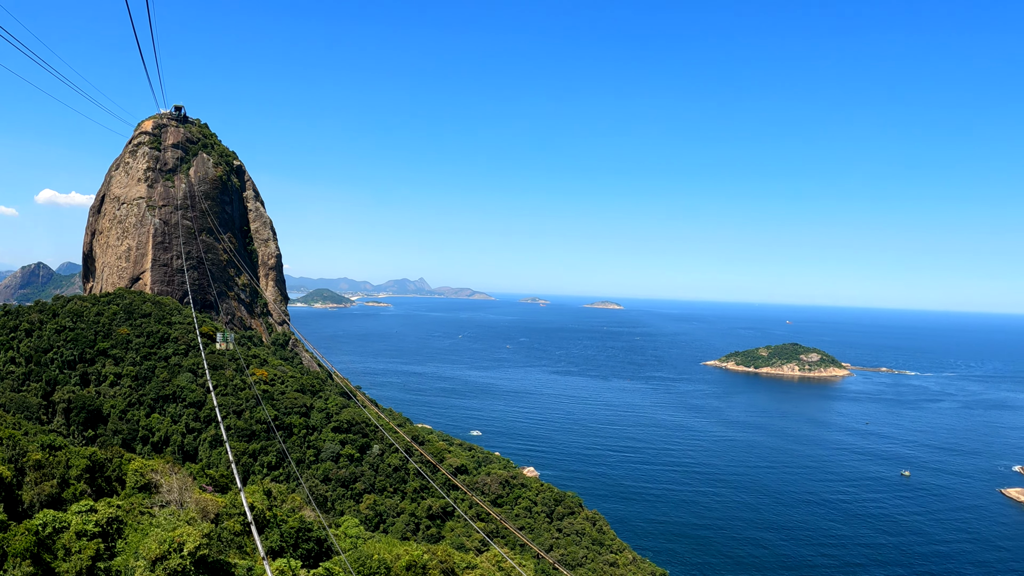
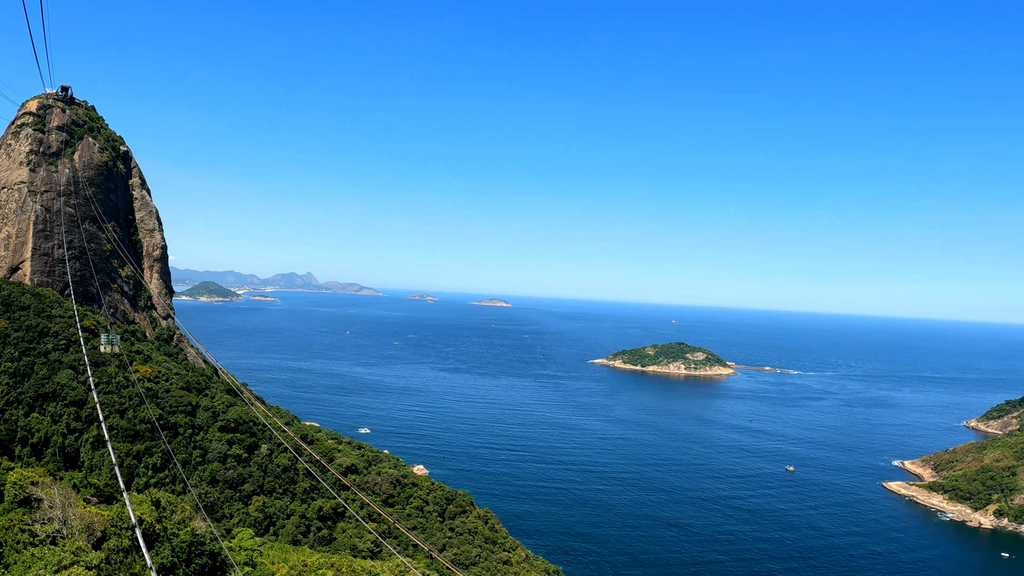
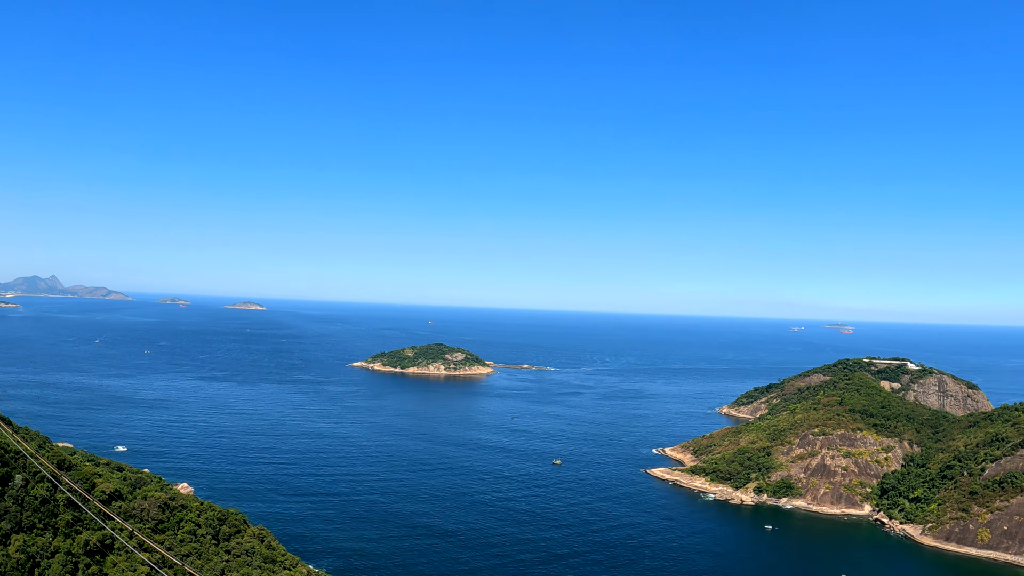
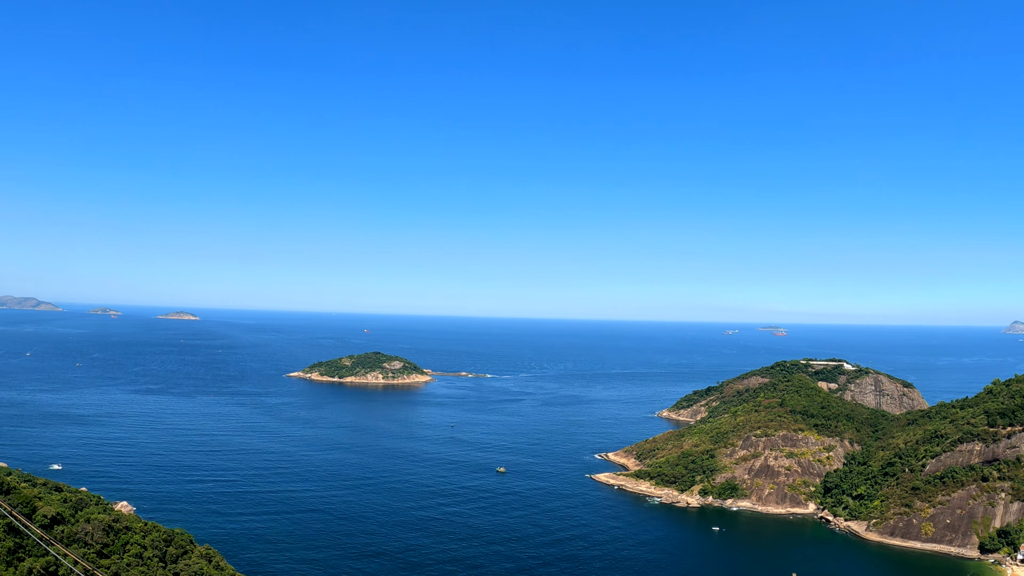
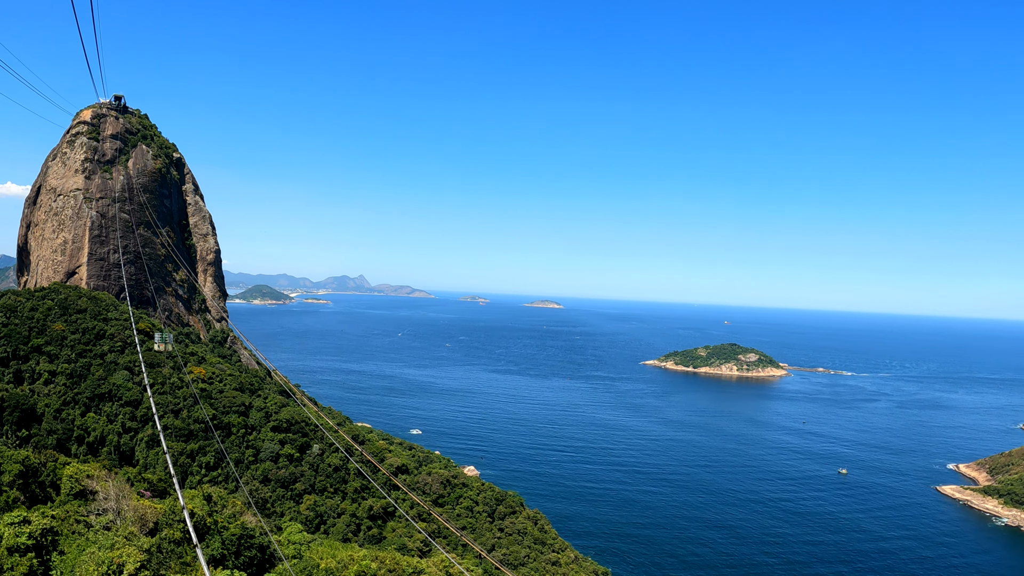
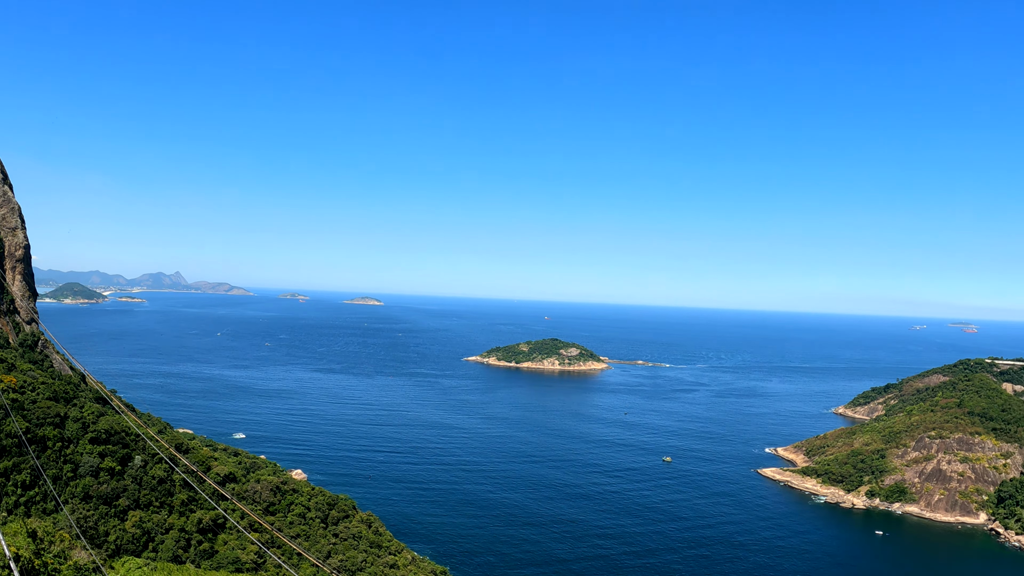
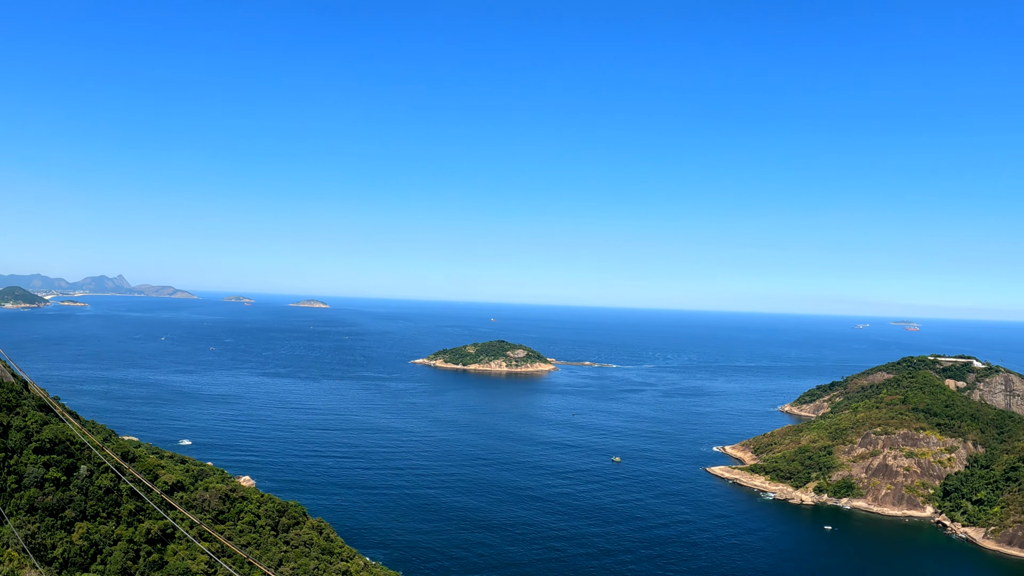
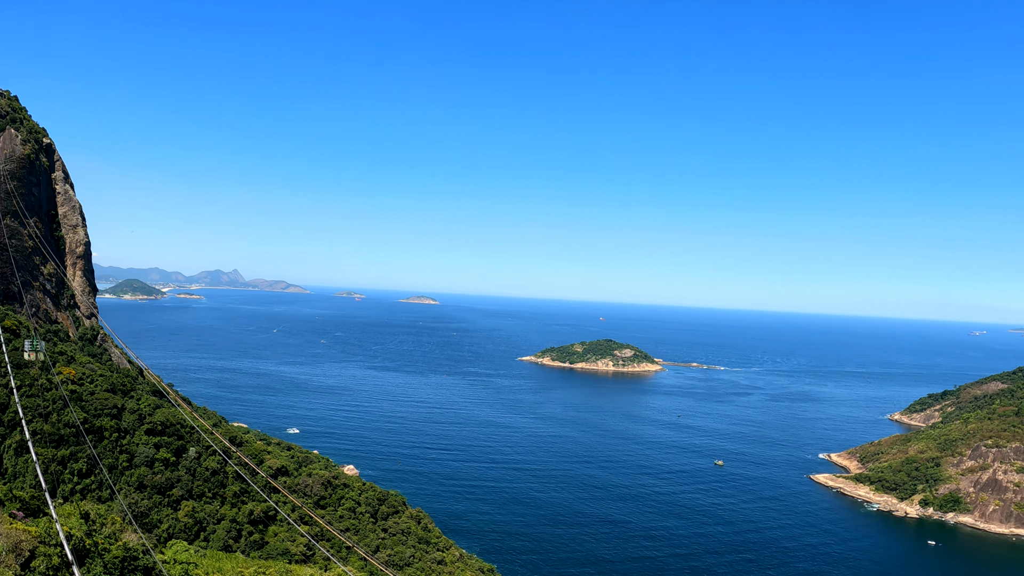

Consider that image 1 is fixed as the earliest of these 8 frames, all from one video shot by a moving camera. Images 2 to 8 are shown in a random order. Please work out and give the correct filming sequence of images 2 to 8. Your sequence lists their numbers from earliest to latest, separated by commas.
5, 2, 8, 6, 7, 3, 4
